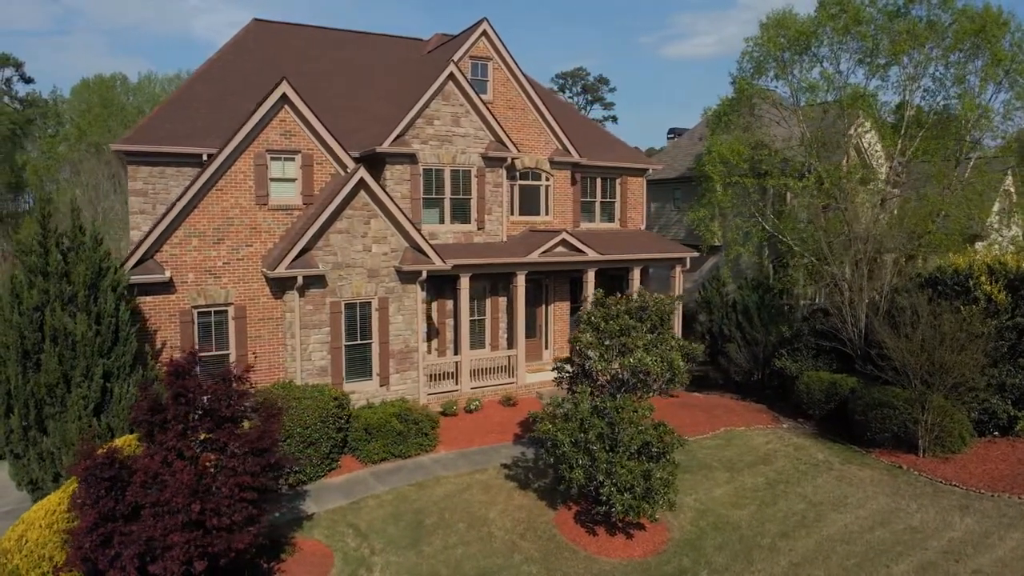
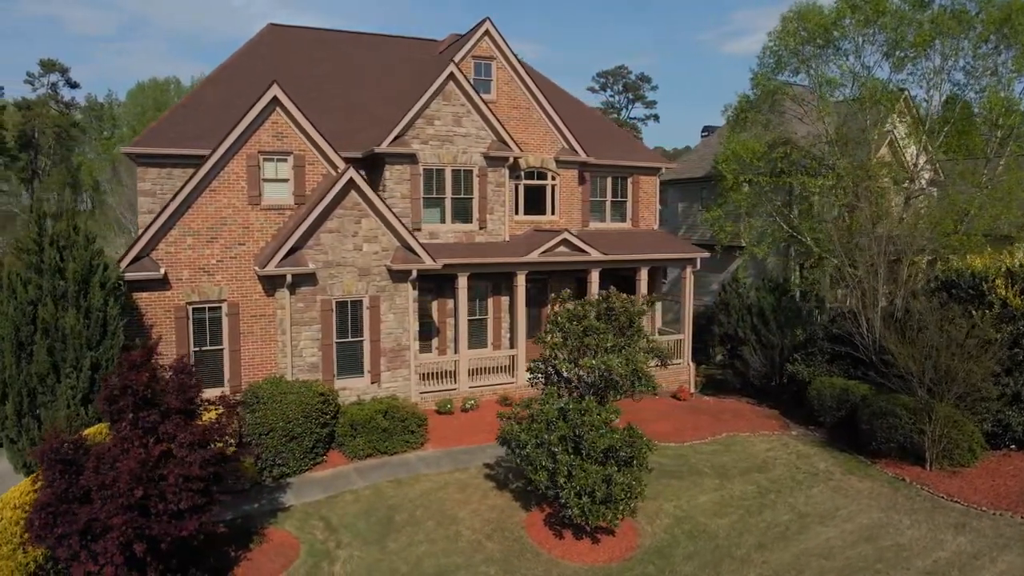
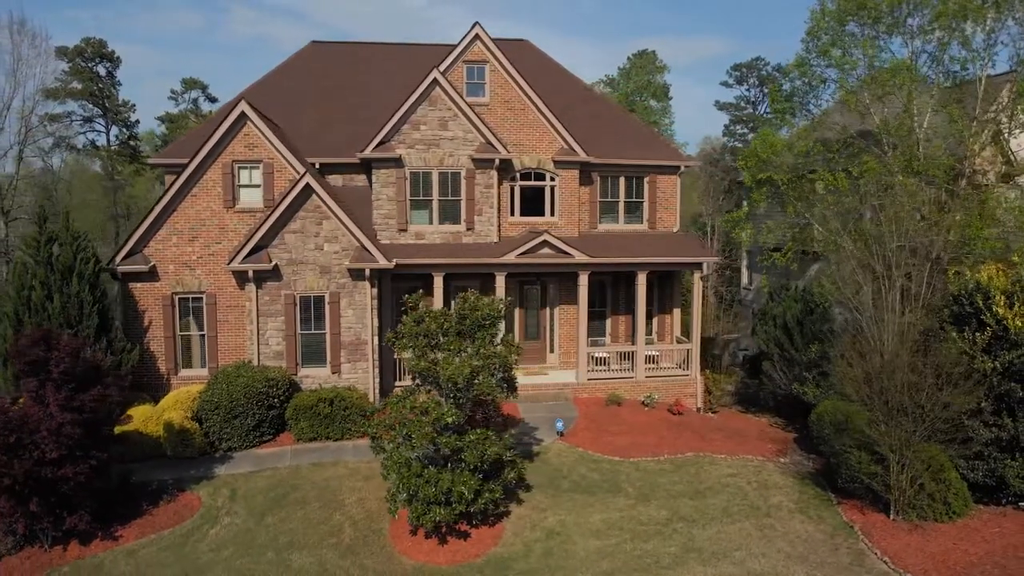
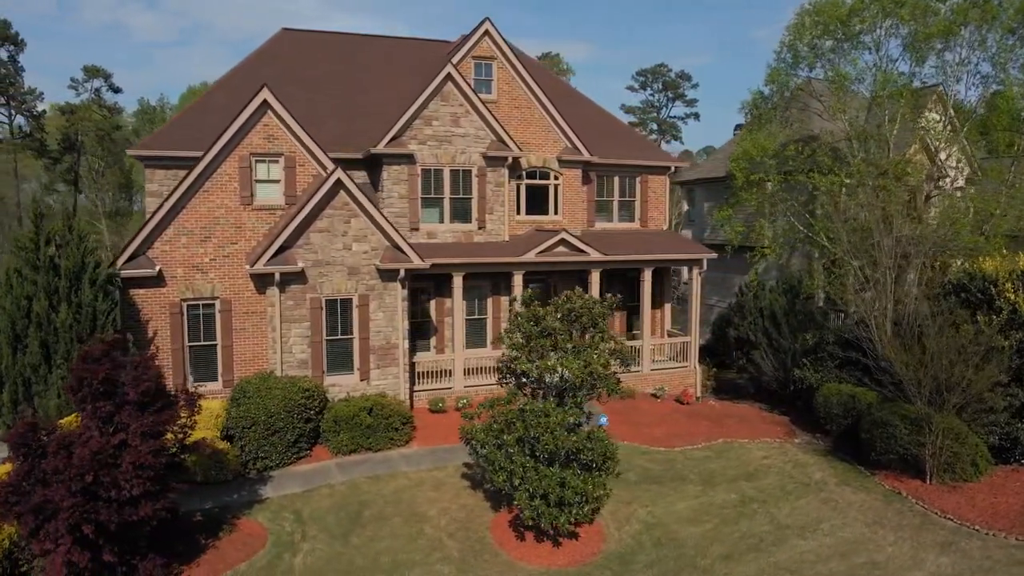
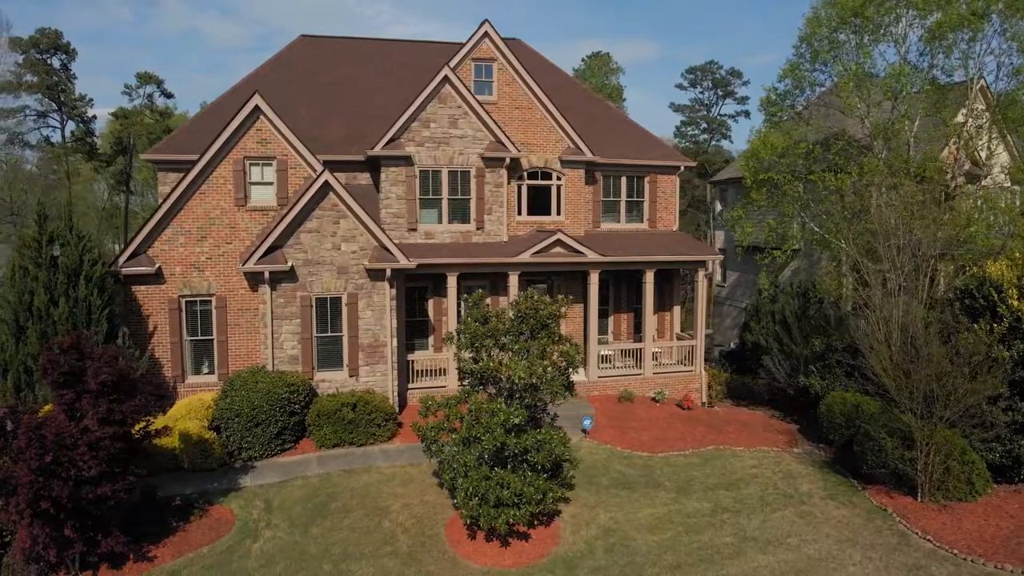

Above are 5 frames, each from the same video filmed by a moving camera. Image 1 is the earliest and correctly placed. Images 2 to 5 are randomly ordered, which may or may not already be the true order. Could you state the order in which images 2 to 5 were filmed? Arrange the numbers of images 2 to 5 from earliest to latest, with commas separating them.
2, 4, 5, 3
